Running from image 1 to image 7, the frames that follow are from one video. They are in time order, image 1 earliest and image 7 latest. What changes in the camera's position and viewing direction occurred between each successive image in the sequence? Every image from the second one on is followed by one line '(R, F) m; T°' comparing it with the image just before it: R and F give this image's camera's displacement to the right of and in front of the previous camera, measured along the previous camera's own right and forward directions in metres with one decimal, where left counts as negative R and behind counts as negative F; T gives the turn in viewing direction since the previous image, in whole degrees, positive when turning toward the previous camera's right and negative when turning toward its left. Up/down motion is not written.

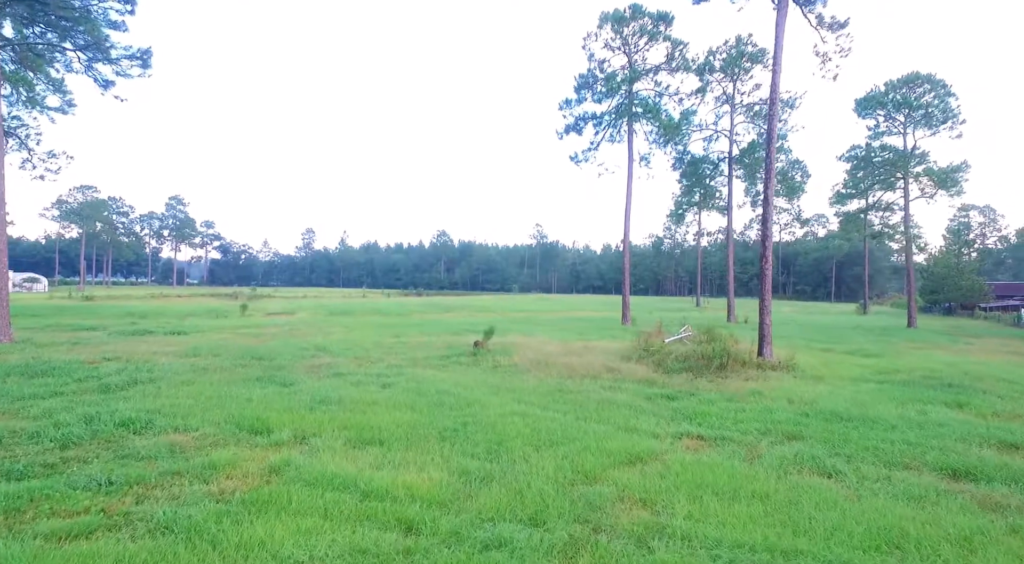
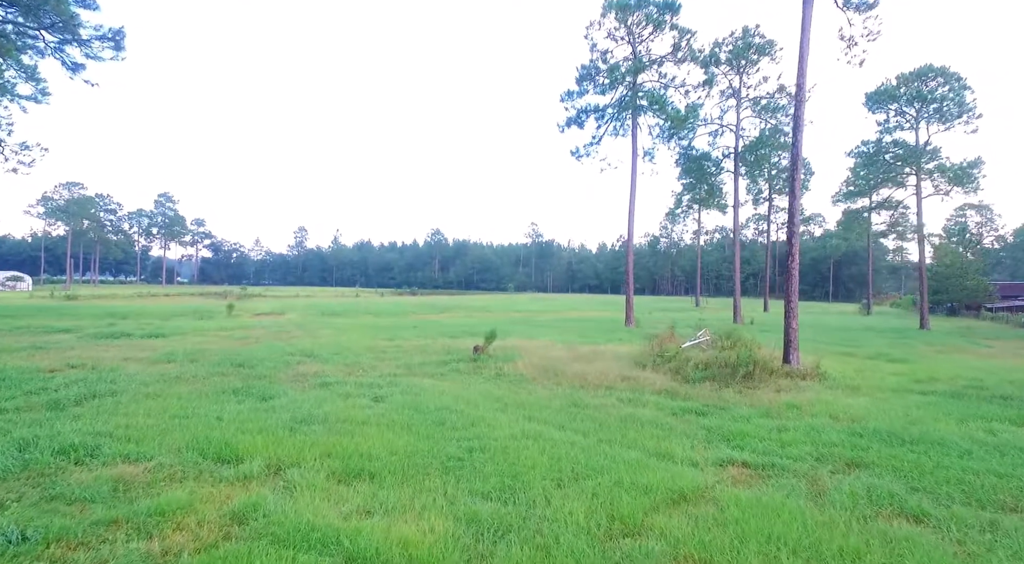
(-0.2, +1.1) m; +1°
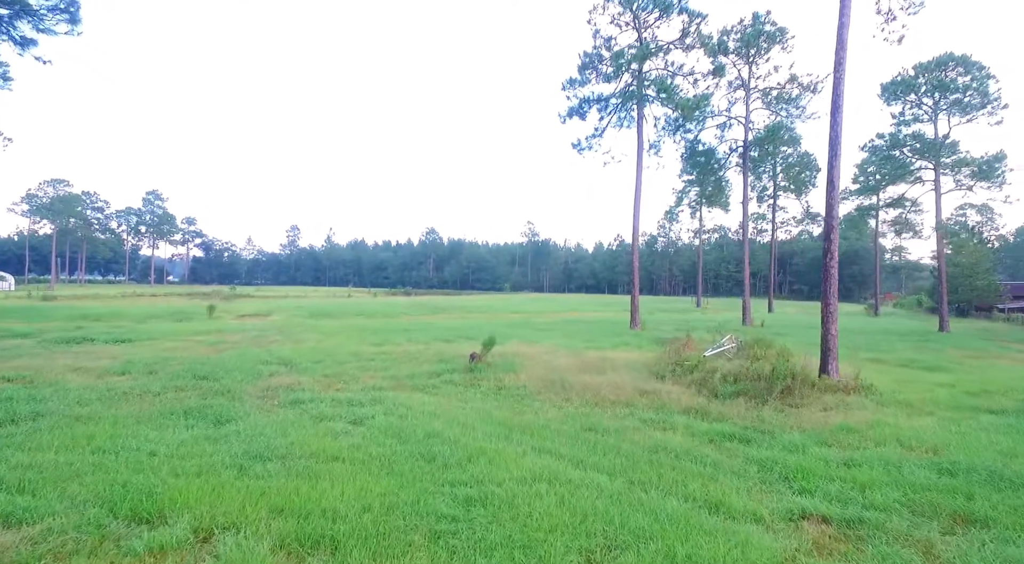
(-0.1, +1.4) m; 0°
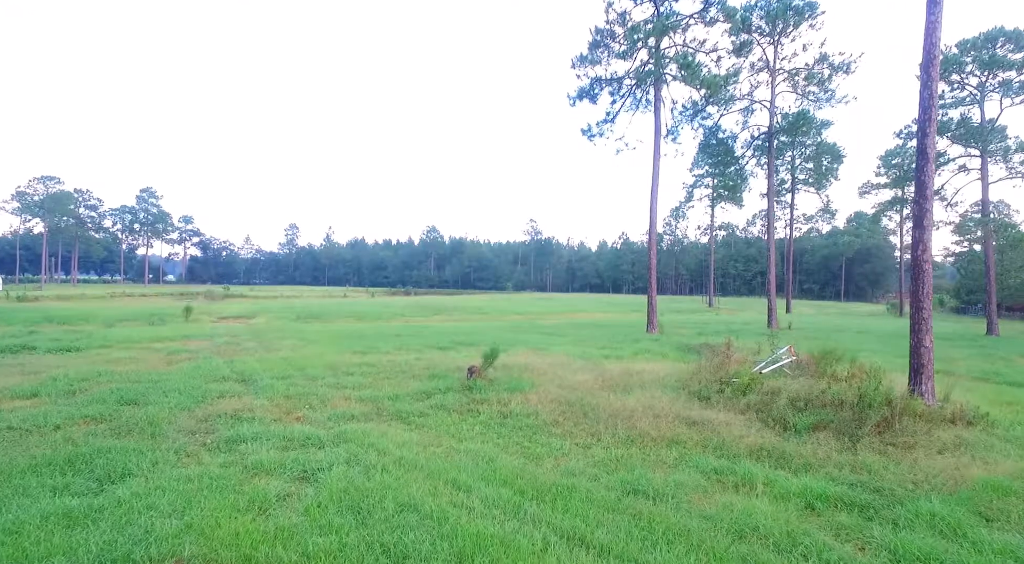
(-0.1, +2.2) m; 0°
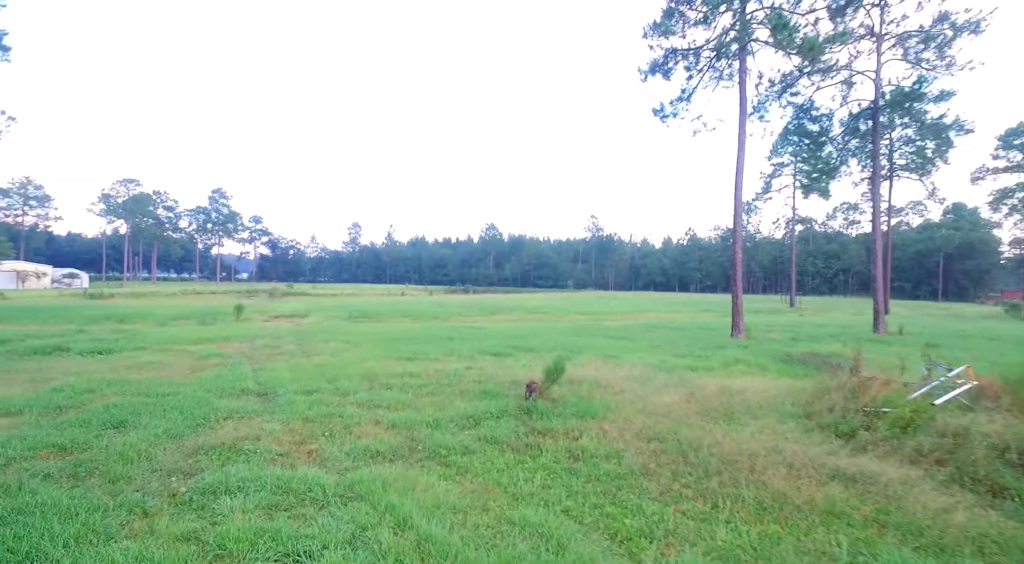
(-0.1, +2.0) m; -6°
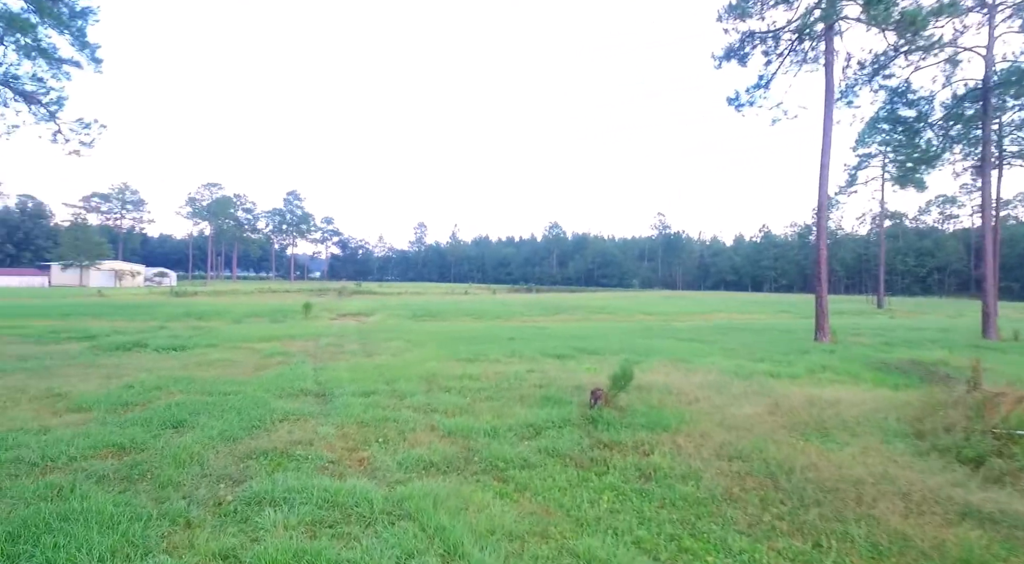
(0.0, +0.5) m; -6°
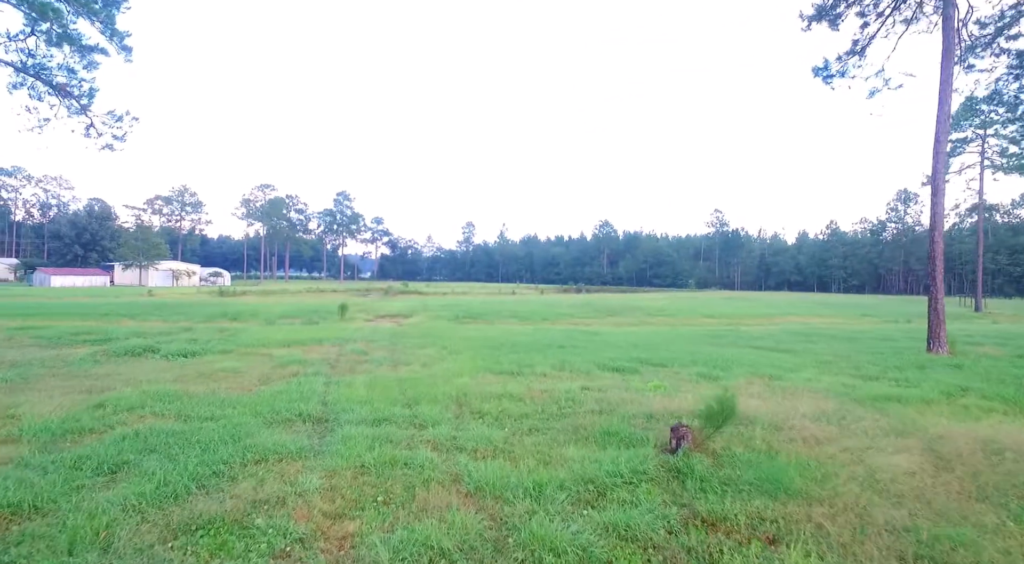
(0.0, +2.0) m; -5°
